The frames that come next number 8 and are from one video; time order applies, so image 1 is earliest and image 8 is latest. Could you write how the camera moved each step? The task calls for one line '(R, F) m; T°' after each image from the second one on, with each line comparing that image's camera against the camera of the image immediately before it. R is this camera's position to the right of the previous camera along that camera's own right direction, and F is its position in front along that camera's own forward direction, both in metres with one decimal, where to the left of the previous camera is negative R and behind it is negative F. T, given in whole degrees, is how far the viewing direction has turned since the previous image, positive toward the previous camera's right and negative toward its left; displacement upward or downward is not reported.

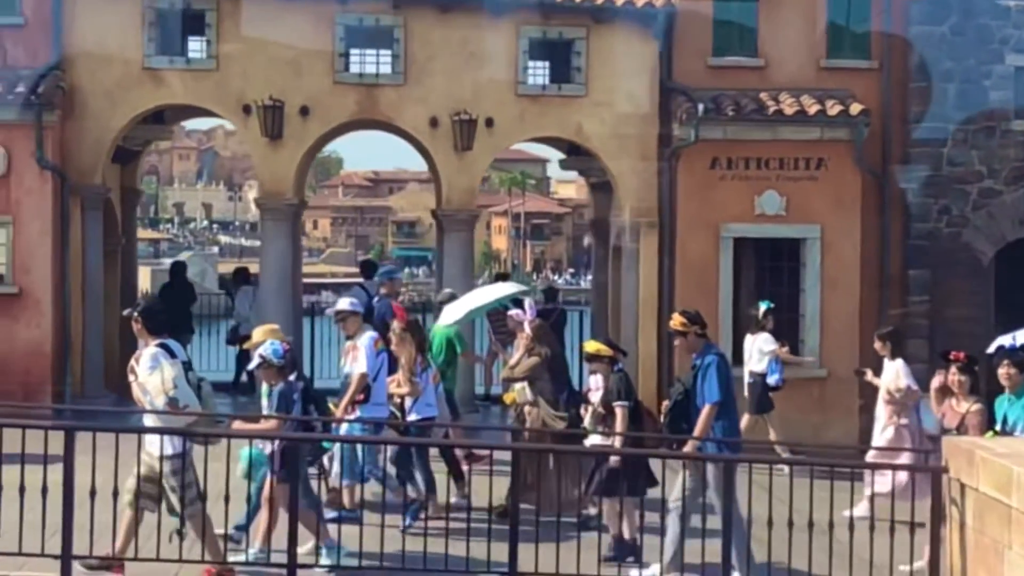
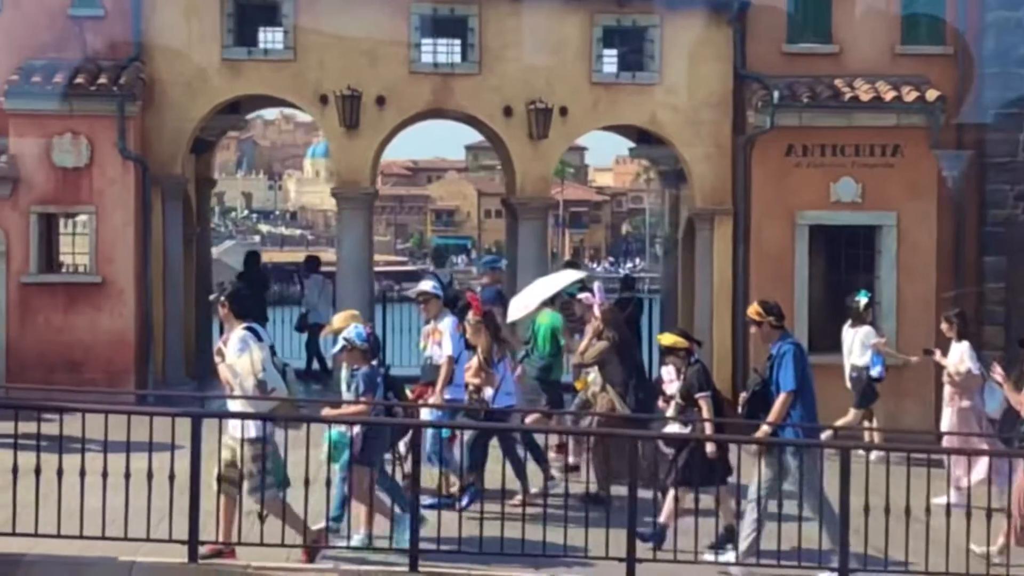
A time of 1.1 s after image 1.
(-0.2, -0.1) m; -2°
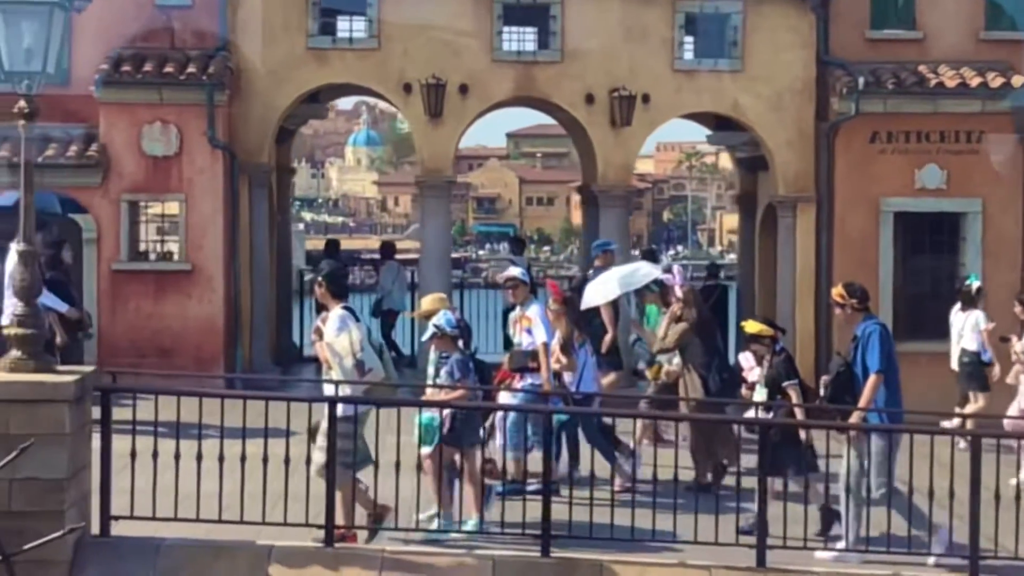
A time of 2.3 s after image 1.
(-0.4, -0.1) m; -2°
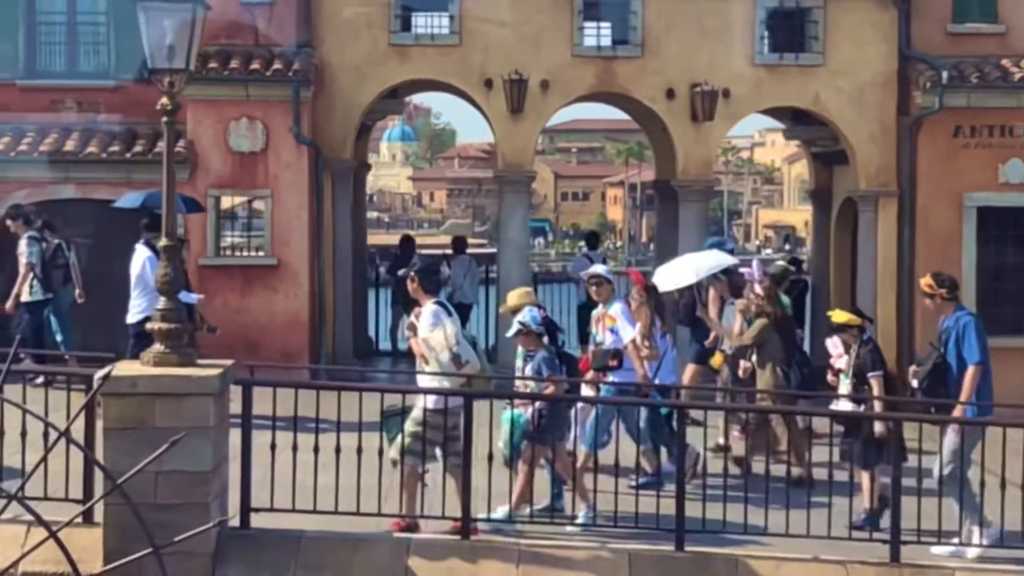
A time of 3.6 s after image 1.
(-0.4, 0.0) m; -1°
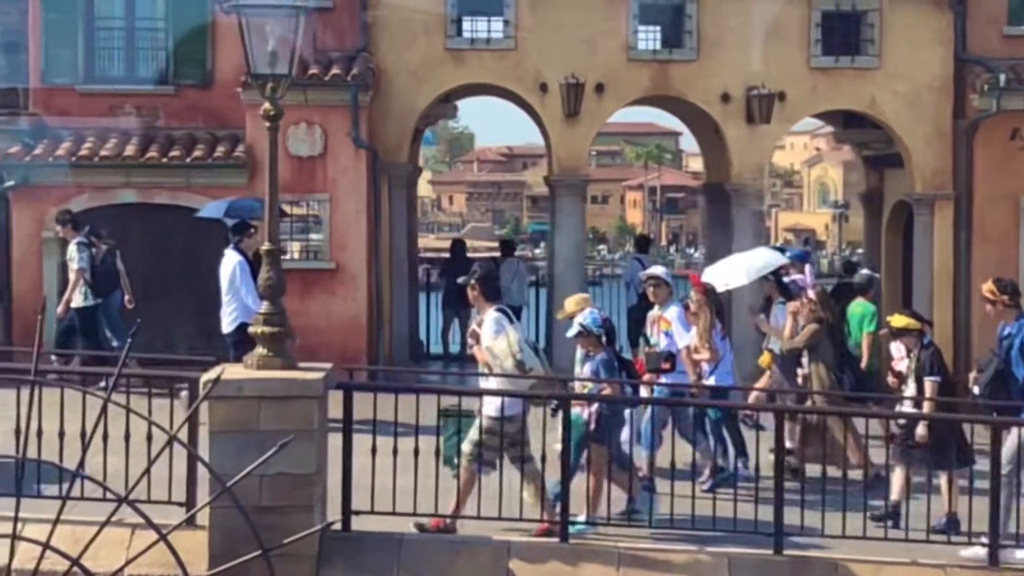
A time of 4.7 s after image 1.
(-0.4, 0.0) m; -1°
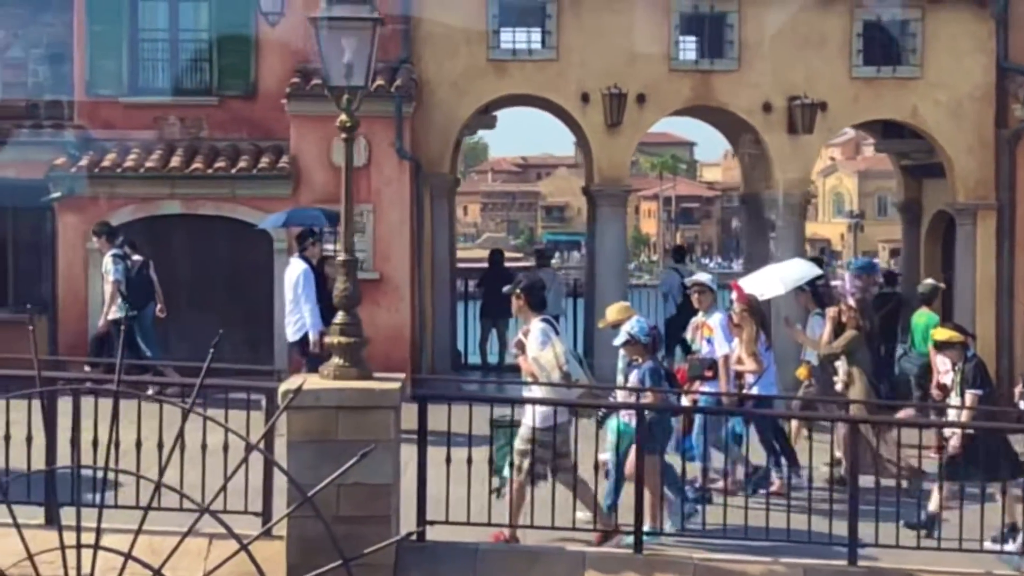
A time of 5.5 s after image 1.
(-0.3, 0.0) m; -1°
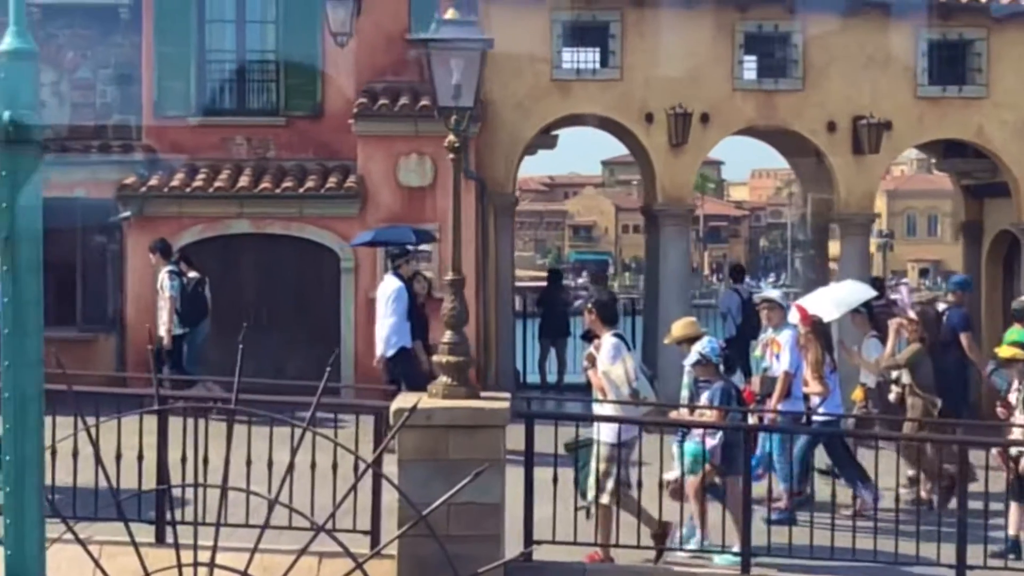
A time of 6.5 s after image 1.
(-0.4, 0.0) m; -1°
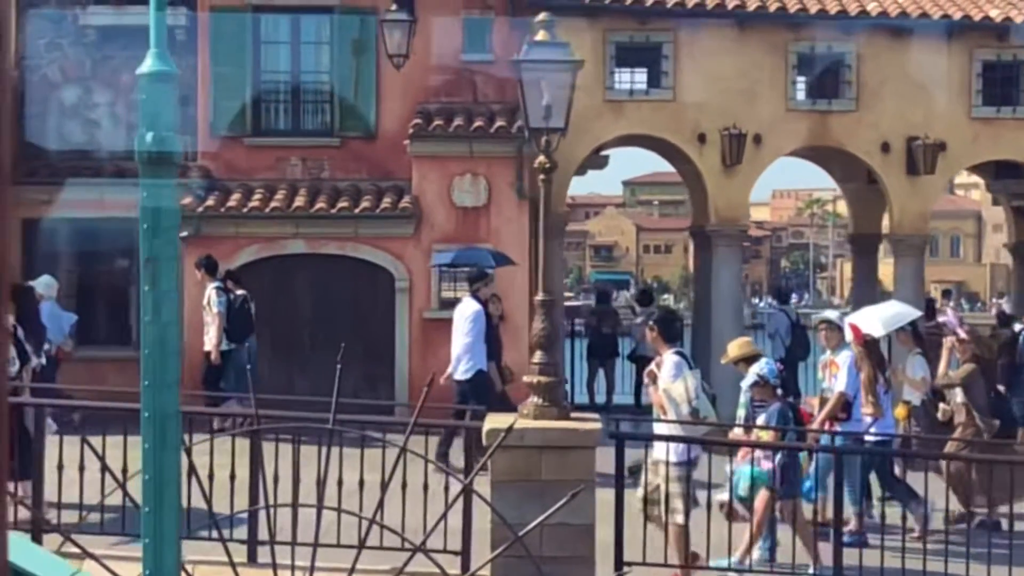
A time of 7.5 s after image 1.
(-0.3, 0.0) m; -1°
